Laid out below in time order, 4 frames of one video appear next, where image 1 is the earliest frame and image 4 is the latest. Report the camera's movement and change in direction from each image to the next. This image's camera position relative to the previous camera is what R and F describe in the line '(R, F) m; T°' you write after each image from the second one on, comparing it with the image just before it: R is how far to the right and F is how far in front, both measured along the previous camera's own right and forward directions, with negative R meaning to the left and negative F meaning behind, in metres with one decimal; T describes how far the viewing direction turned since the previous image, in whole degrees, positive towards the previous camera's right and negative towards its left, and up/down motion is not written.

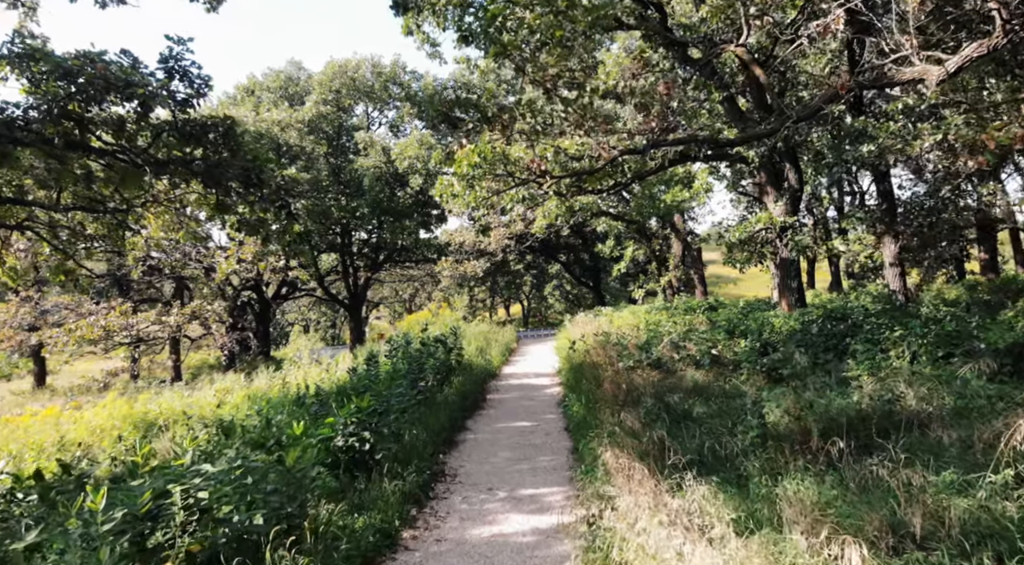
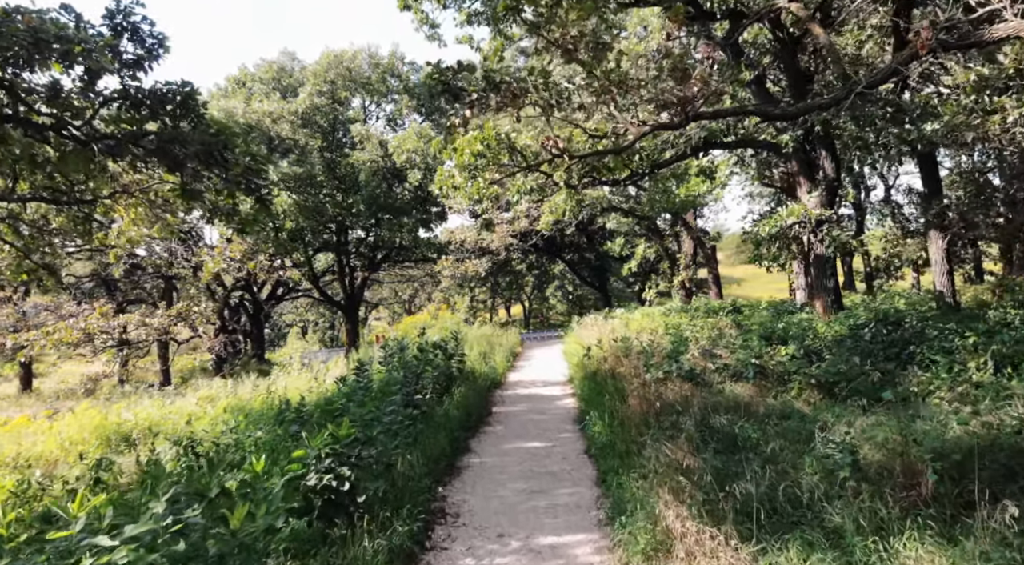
(-0.1, +1.1) m; 0°
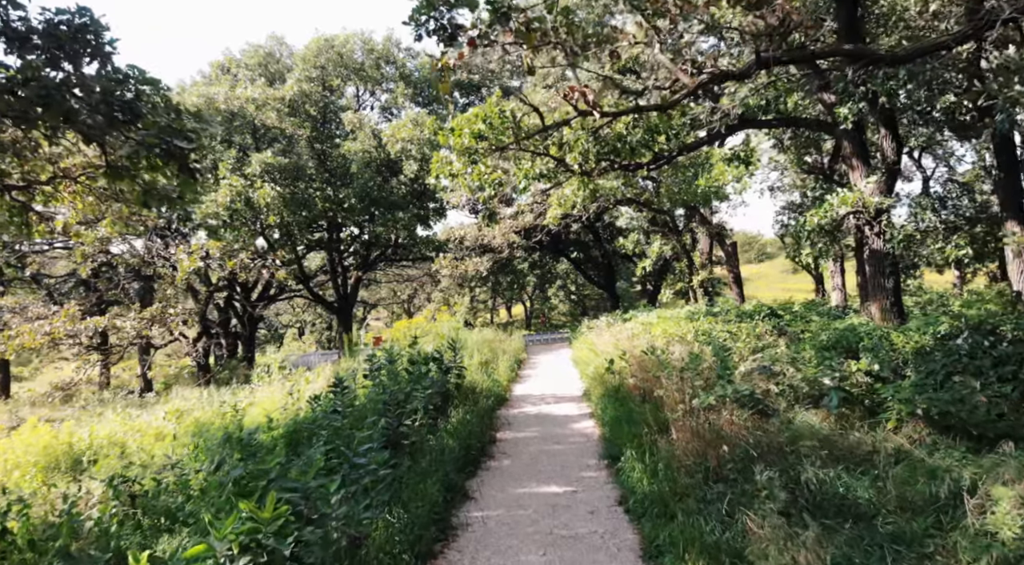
(-0.1, +1.5) m; 0°
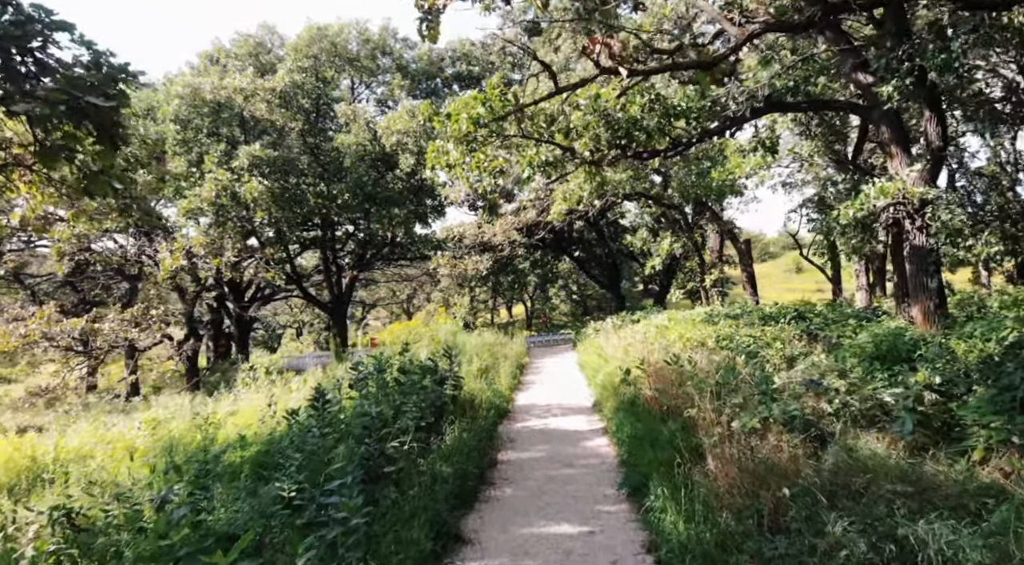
(0.0, +0.9) m; 0°
